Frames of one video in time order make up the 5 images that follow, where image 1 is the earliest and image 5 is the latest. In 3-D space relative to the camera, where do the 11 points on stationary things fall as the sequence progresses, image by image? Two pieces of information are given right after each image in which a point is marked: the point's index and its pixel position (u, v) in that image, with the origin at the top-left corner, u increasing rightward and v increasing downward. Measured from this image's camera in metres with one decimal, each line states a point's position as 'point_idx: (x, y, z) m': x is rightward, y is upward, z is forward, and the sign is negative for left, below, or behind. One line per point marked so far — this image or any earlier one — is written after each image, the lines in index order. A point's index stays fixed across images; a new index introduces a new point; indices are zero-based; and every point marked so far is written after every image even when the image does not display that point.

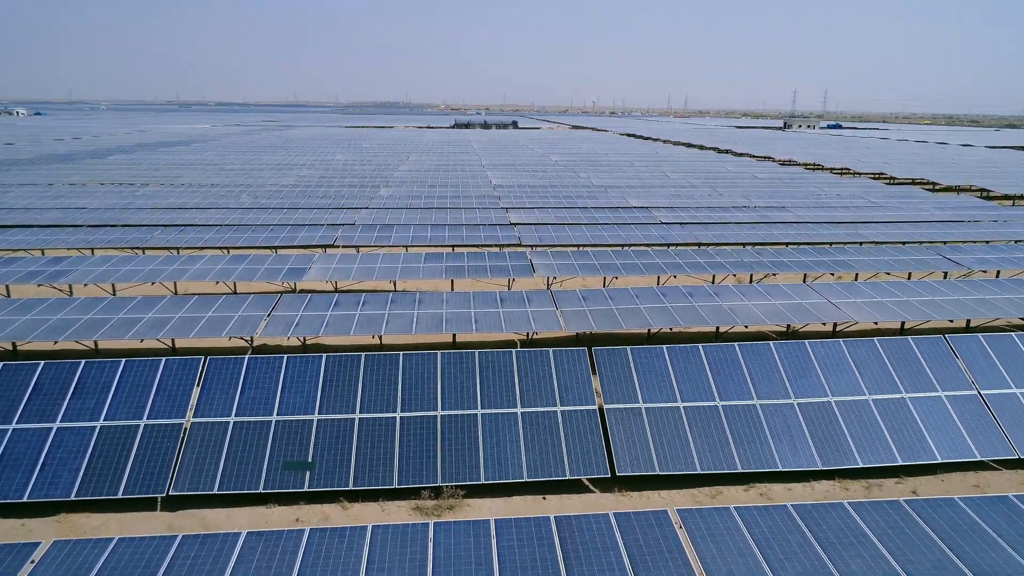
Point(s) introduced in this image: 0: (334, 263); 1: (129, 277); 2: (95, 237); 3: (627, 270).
0: (-4.2, +0.6, +14.4) m
1: (-8.5, +0.2, +13.6) m
2: (-11.7, +1.4, +17.2) m
3: (+2.7, +0.4, +14.4) m
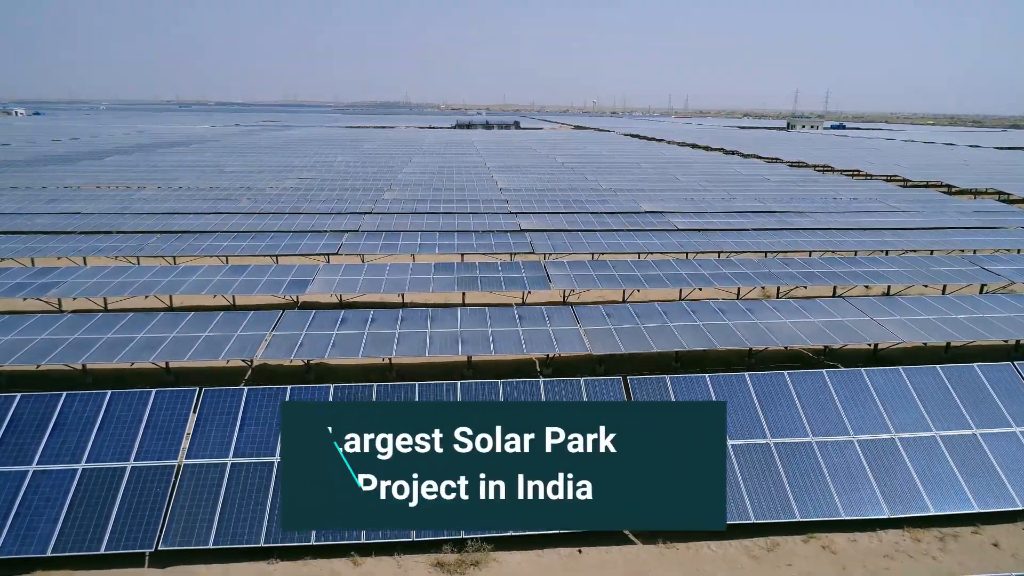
0: (-3.9, +0.3, +13.7) m
1: (-8.2, -0.1, +12.8) m
2: (-11.3, +1.1, +16.4) m
3: (+3.1, +0.1, +13.6) m
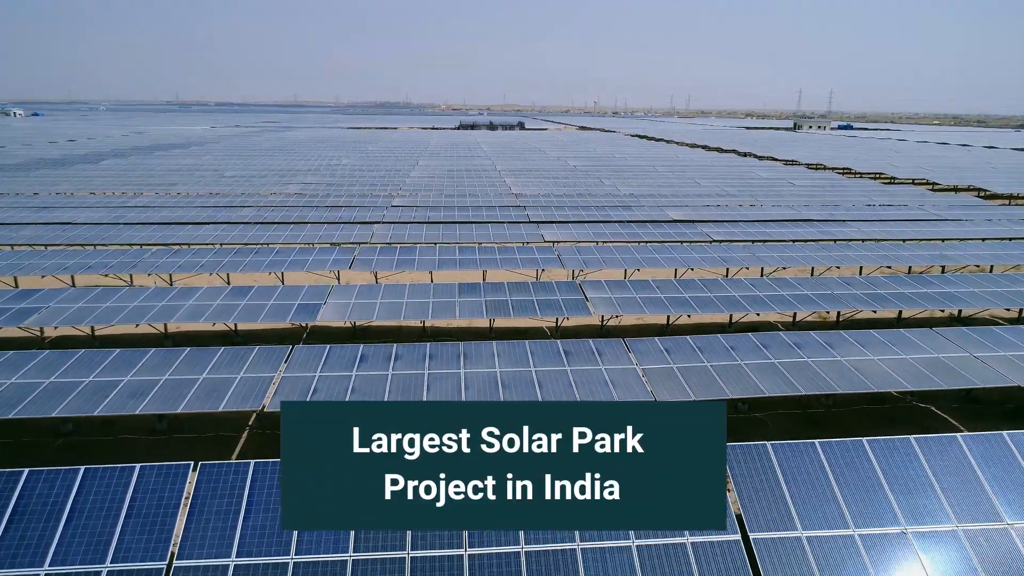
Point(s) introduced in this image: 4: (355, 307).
0: (-3.2, -0.2, +12.2) m
1: (-7.5, -0.6, +11.4) m
2: (-10.7, +0.6, +15.0) m
3: (+3.7, -0.4, +12.2) m
4: (-3.0, -0.4, +11.9) m
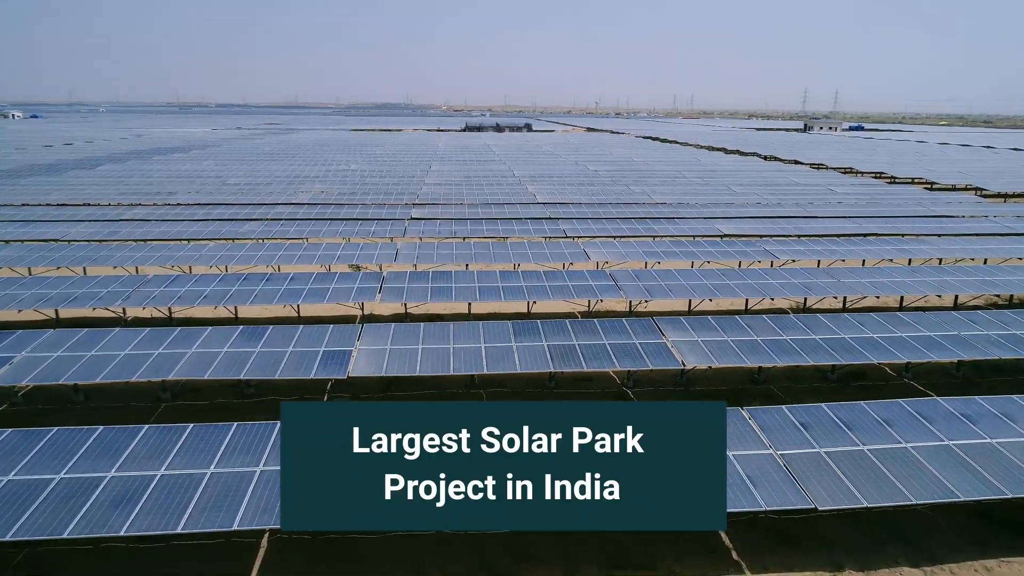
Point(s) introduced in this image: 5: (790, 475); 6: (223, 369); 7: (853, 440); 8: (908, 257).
0: (-2.0, -0.9, +10.2) m
1: (-6.4, -1.3, +9.3) m
2: (-9.5, -0.1, +12.9) m
3: (+4.9, -1.1, +10.1) m
4: (-1.9, -1.1, +9.8) m
5: (+3.0, -2.0, +6.7) m
6: (-4.5, -1.2, +9.5) m
7: (+4.0, -1.8, +7.2) m
8: (+11.2, +0.9, +17.4) m
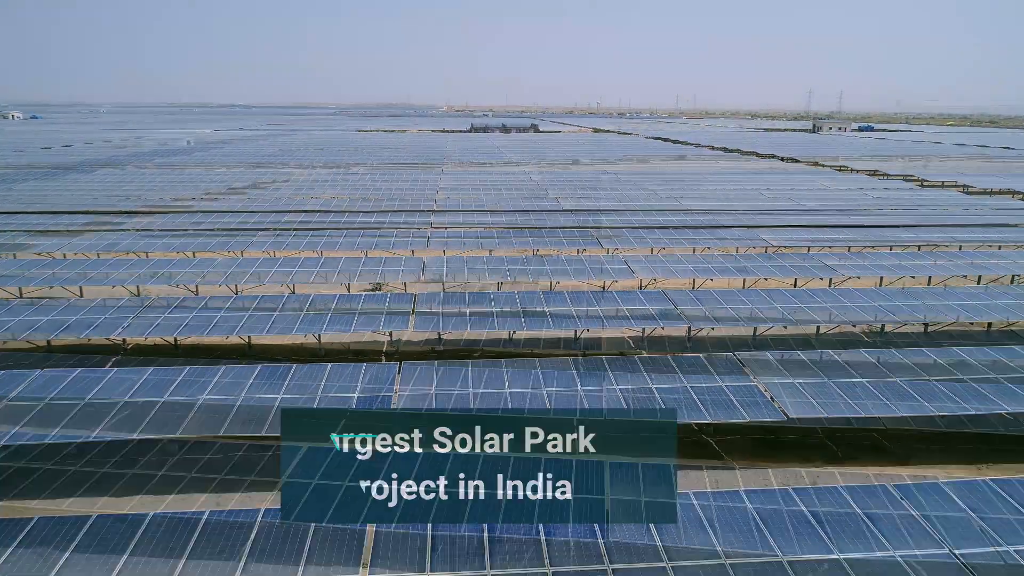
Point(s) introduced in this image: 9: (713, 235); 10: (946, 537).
0: (-1.1, -1.4, +8.7) m
1: (-5.4, -1.8, +7.8) m
2: (-8.6, -0.6, +11.4) m
3: (+5.8, -1.5, +8.6) m
4: (-1.0, -1.6, +8.4) m
5: (+4.0, -2.5, +5.2) m
6: (-3.6, -1.7, +8.0) m
7: (+4.9, -2.2, +5.7) m
8: (+12.1, +0.4, +15.9) m
9: (+6.3, +1.6, +19.4) m
10: (+4.0, -2.3, +5.6) m
